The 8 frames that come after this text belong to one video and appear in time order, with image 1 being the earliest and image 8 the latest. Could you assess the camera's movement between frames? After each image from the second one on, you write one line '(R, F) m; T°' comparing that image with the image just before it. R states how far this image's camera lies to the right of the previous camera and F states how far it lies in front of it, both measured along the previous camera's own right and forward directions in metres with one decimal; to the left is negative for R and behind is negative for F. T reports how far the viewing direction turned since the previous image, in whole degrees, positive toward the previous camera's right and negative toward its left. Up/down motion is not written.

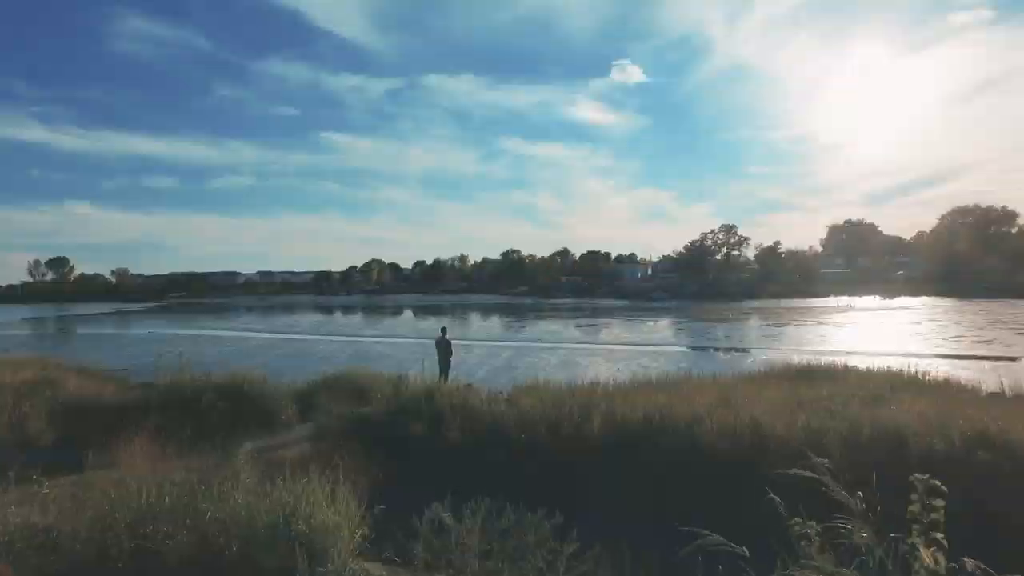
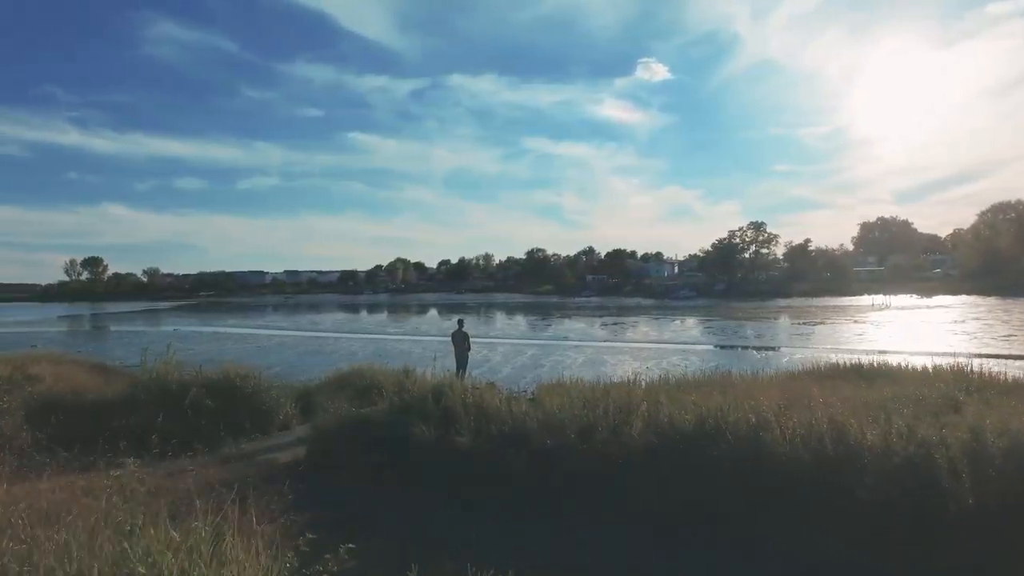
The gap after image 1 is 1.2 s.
(0.0, +1.1) m; -2°
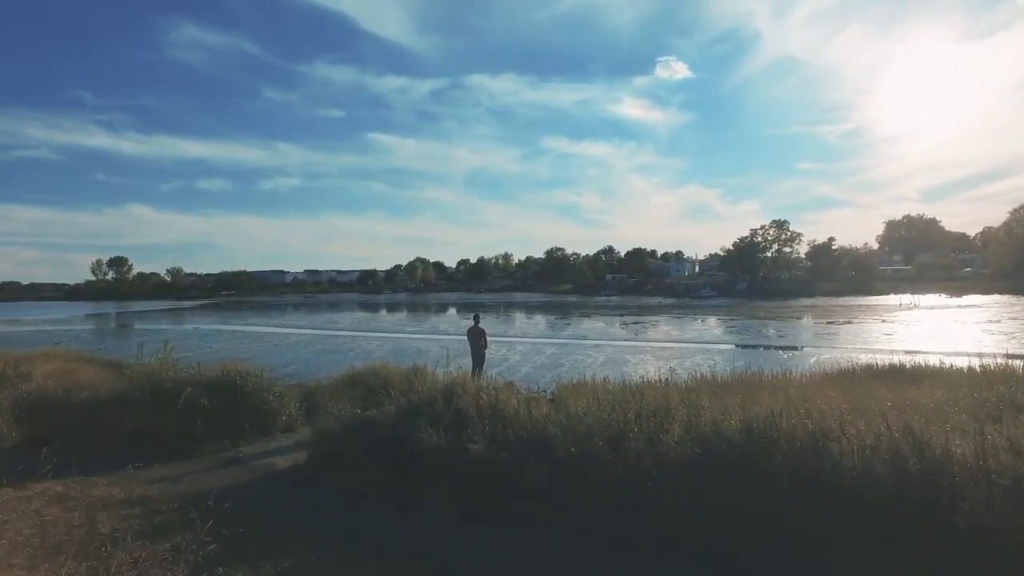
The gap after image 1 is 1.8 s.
(0.0, +0.7) m; -2°
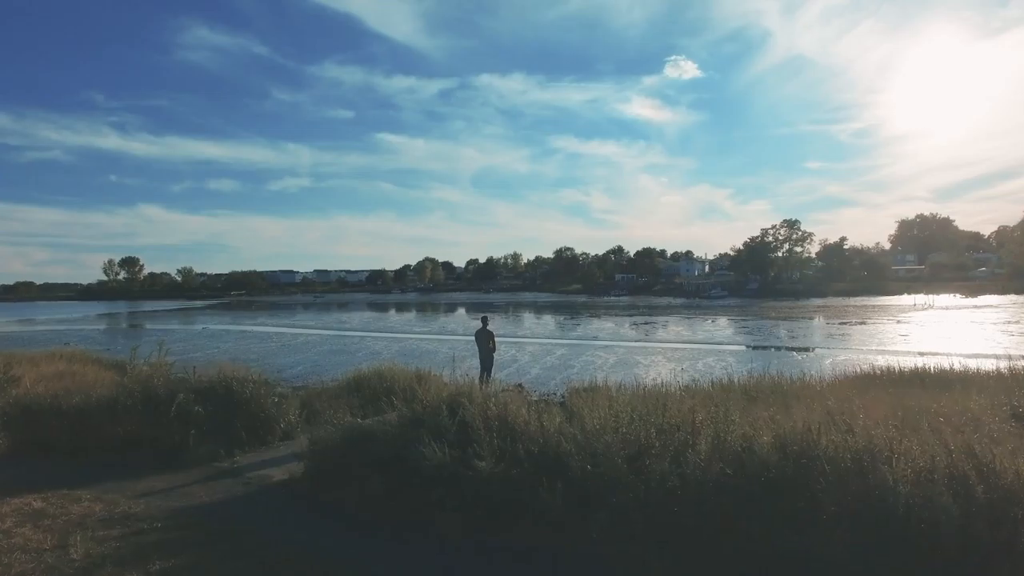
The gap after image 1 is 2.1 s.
(0.0, +0.4) m; -1°
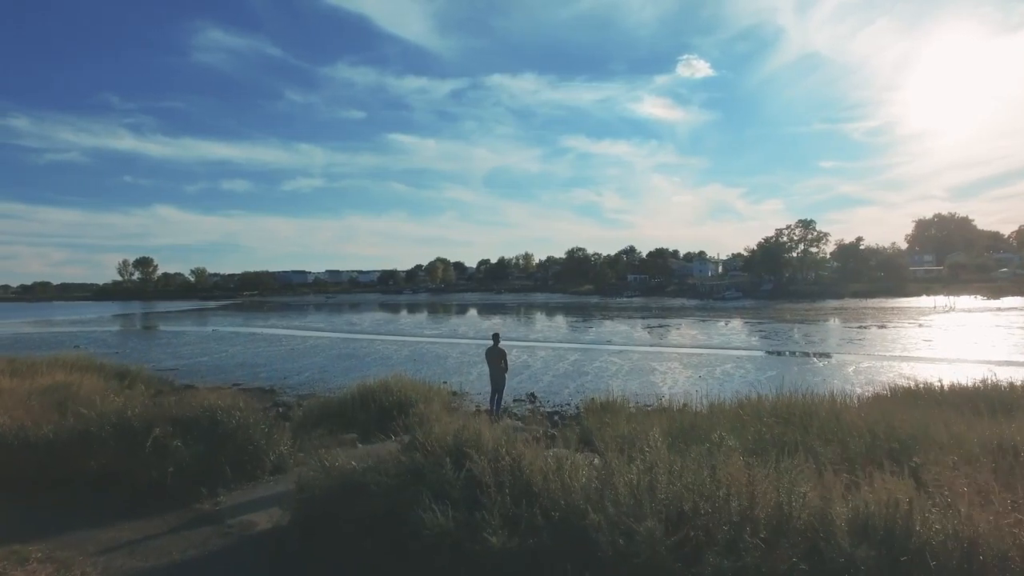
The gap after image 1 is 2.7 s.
(0.0, +0.8) m; -1°
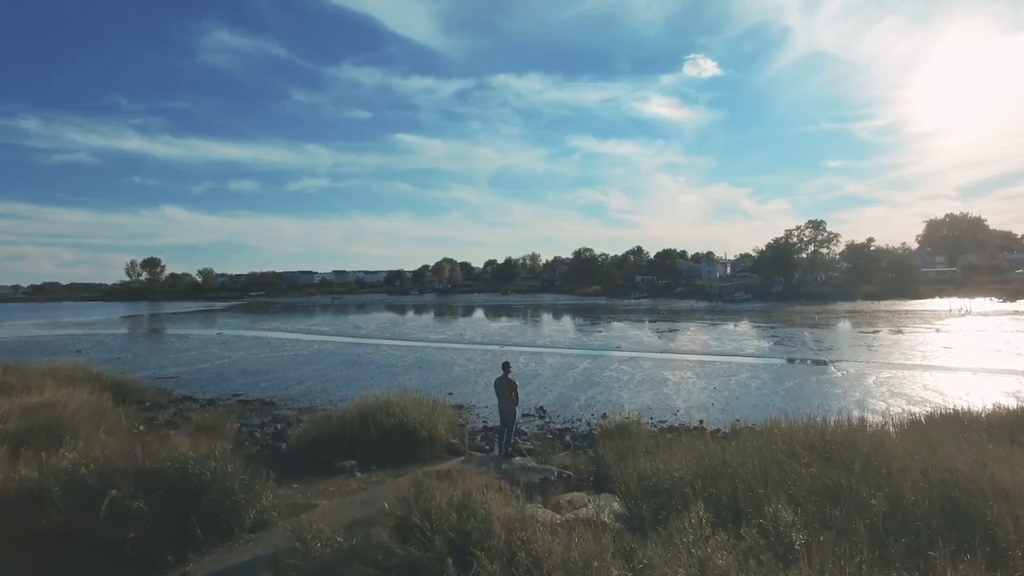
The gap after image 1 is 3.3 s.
(-0.1, +0.9) m; -1°
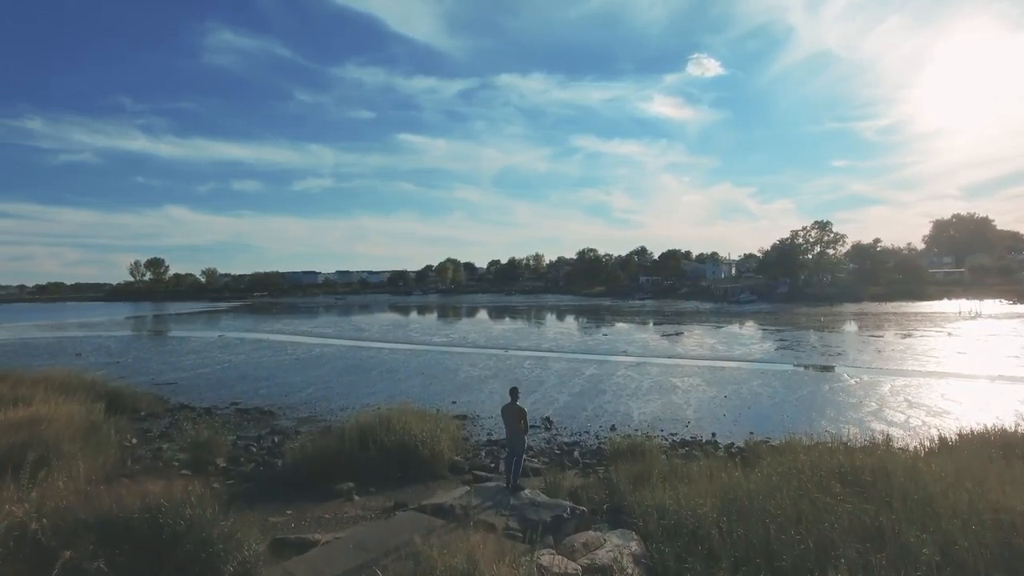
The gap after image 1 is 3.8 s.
(-0.1, +0.7) m; 0°
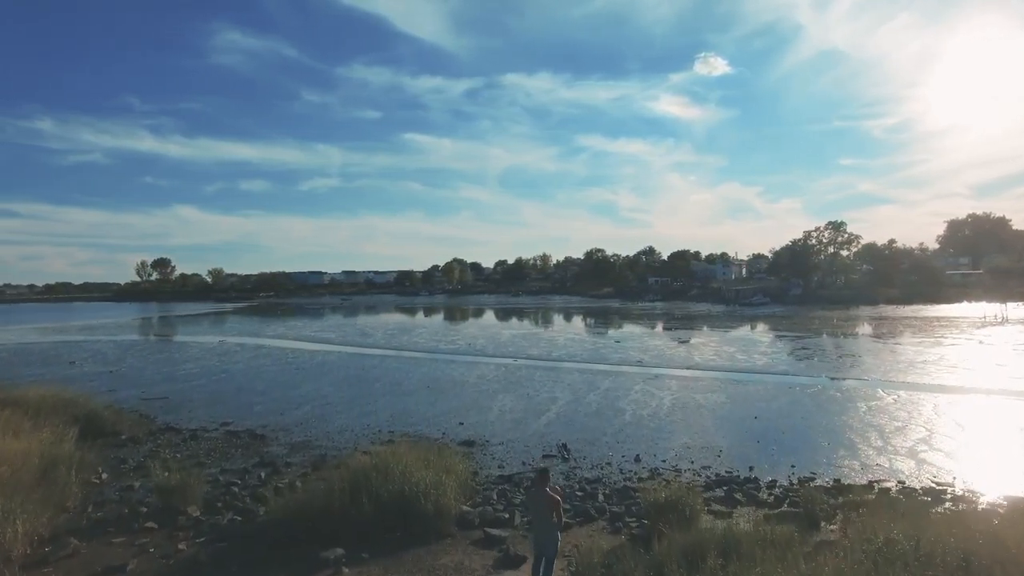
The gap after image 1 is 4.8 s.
(-0.2, +2.0) m; -1°
